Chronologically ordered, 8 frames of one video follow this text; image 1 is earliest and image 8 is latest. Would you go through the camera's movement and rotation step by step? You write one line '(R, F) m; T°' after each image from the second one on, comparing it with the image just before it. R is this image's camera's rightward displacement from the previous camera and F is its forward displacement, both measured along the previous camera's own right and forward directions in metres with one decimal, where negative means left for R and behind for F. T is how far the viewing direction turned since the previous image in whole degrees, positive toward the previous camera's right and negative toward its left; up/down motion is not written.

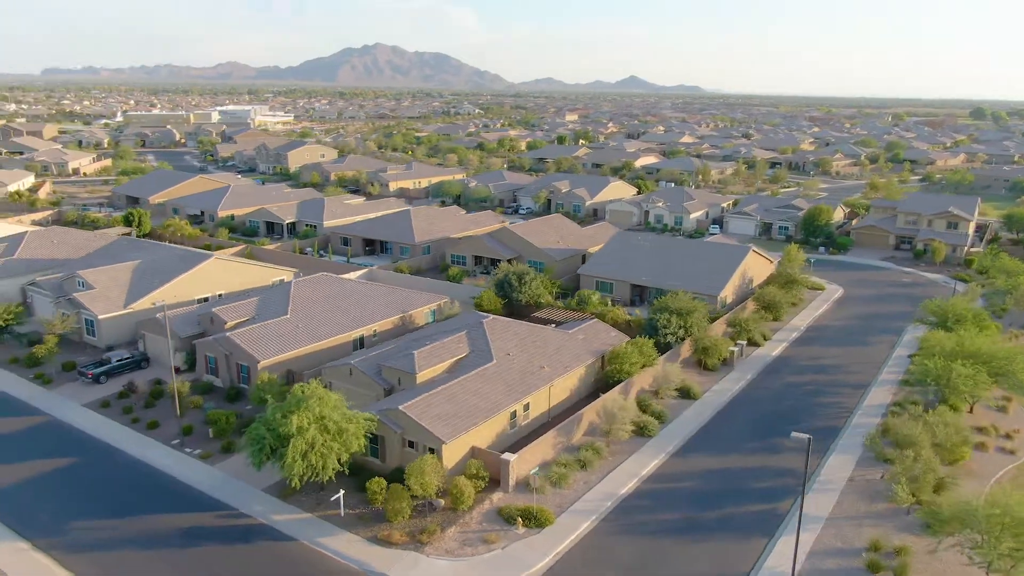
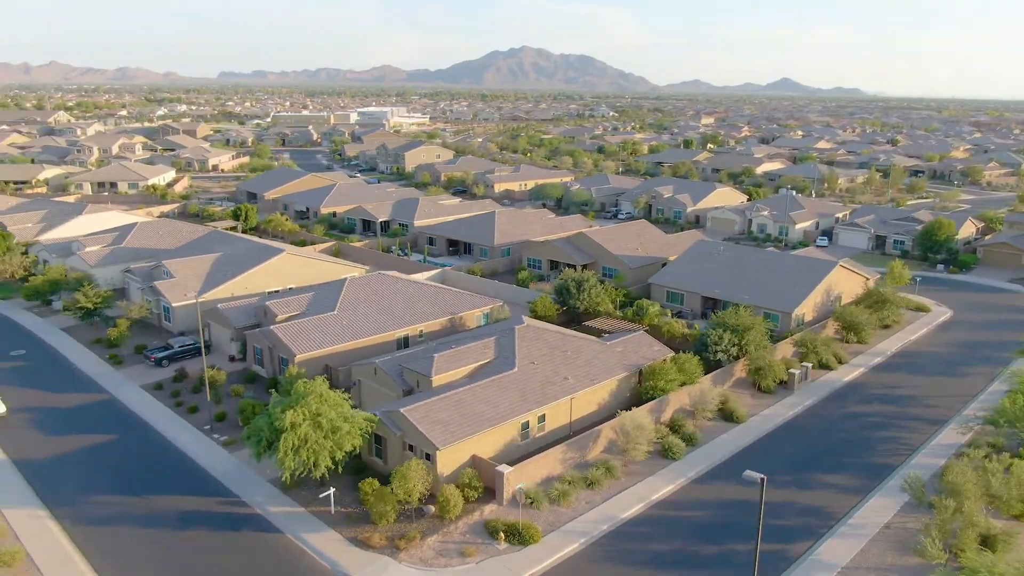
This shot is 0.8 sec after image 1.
(+4.1, +1.0) m; -10°
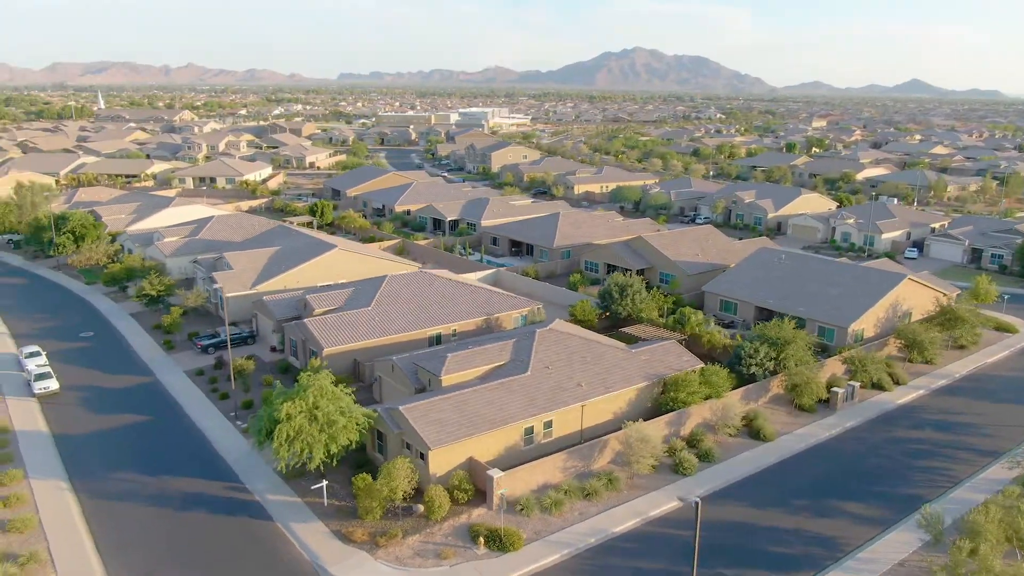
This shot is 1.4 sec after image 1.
(+3.3, +0.6) m; -8°
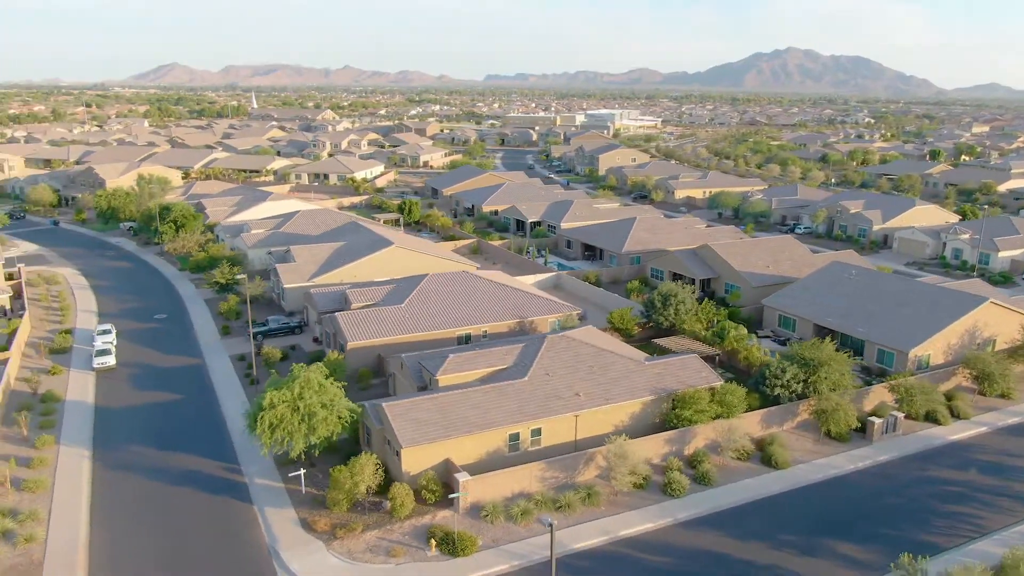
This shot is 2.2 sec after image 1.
(+4.8, +0.7) m; -10°
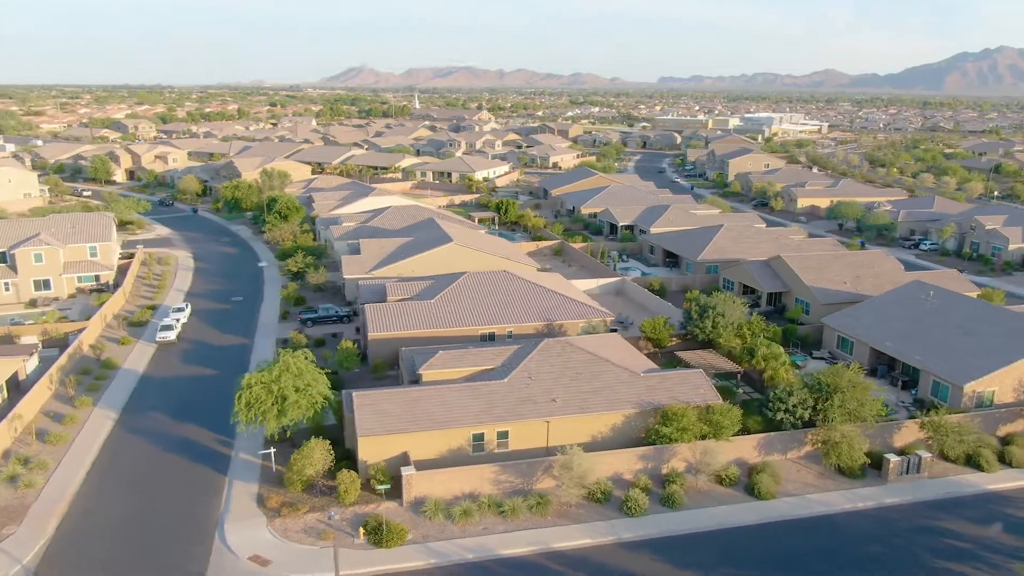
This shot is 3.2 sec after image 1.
(+6.3, +0.8) m; -12°
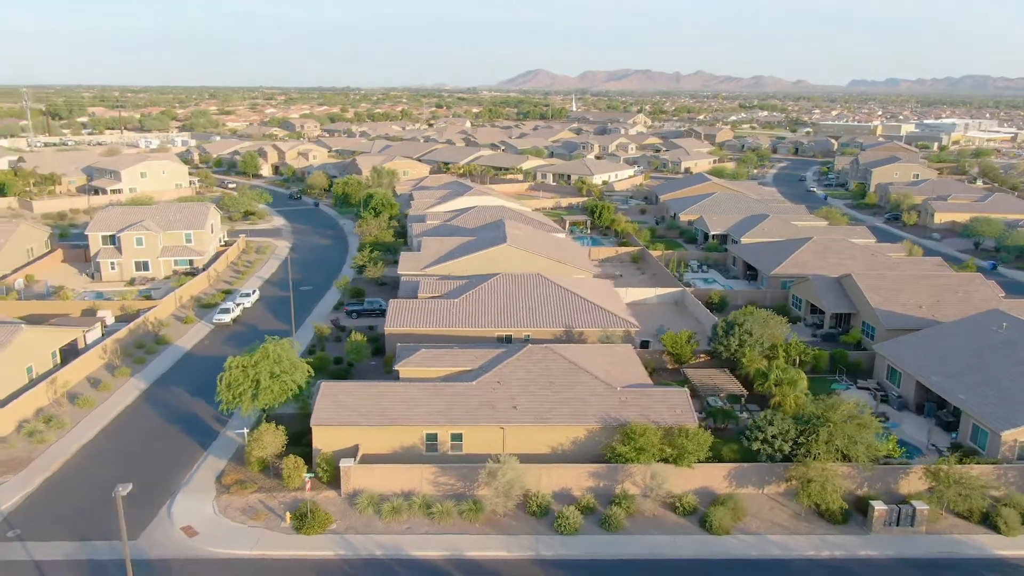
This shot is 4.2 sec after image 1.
(+6.7, +1.1) m; -12°
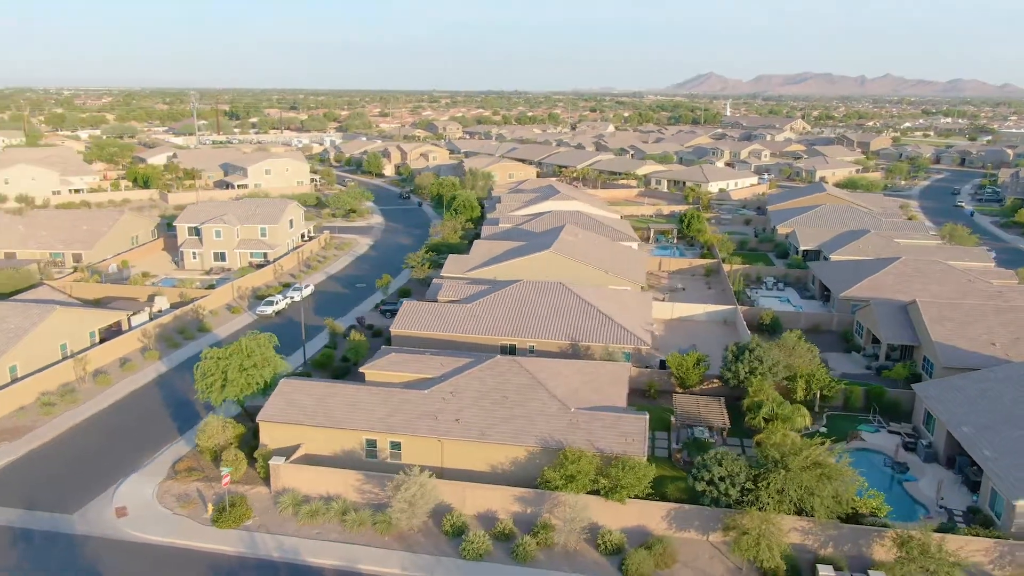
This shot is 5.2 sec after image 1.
(+6.8, +1.9) m; -12°
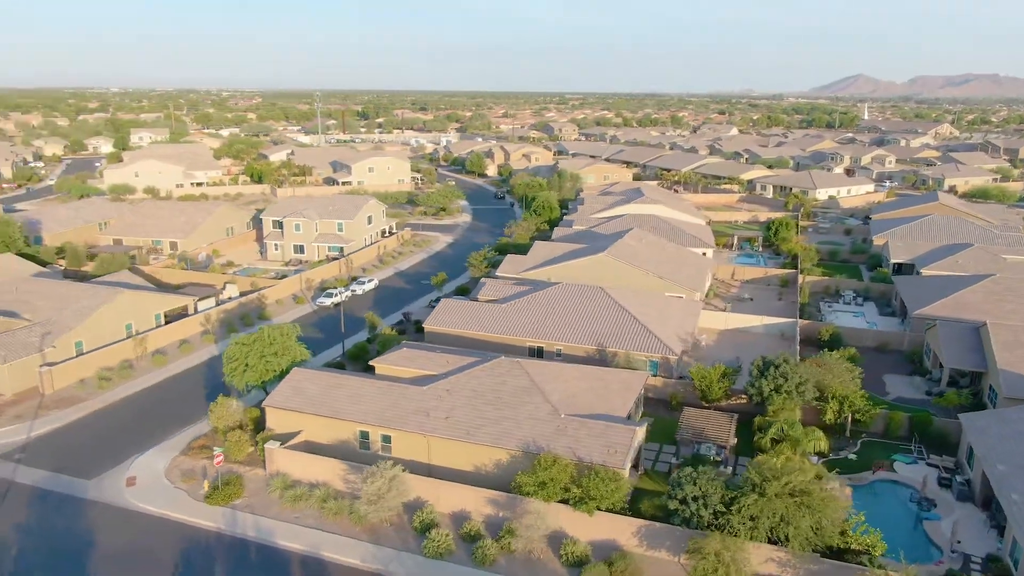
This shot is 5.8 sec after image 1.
(+4.3, +0.6) m; -9°
